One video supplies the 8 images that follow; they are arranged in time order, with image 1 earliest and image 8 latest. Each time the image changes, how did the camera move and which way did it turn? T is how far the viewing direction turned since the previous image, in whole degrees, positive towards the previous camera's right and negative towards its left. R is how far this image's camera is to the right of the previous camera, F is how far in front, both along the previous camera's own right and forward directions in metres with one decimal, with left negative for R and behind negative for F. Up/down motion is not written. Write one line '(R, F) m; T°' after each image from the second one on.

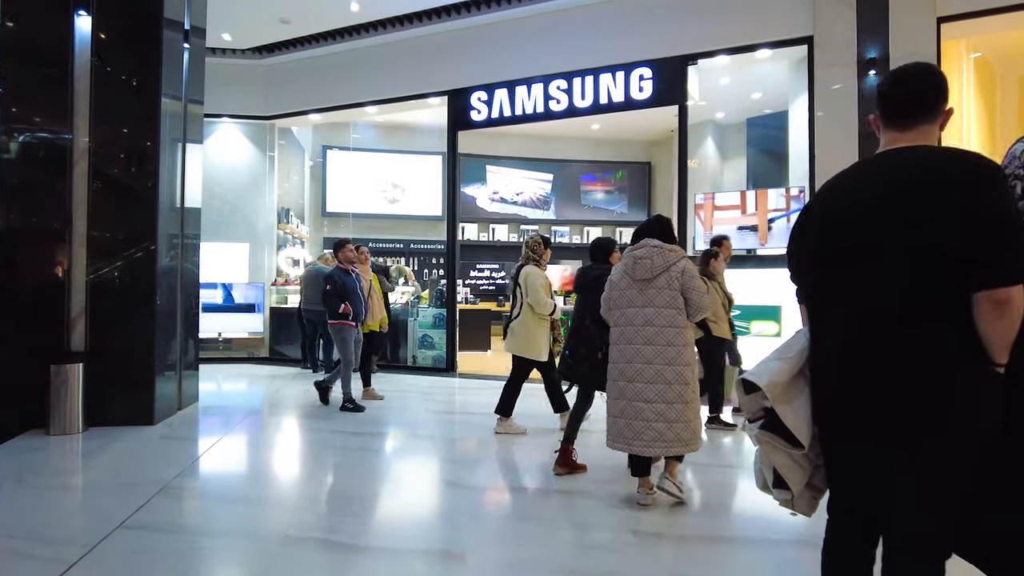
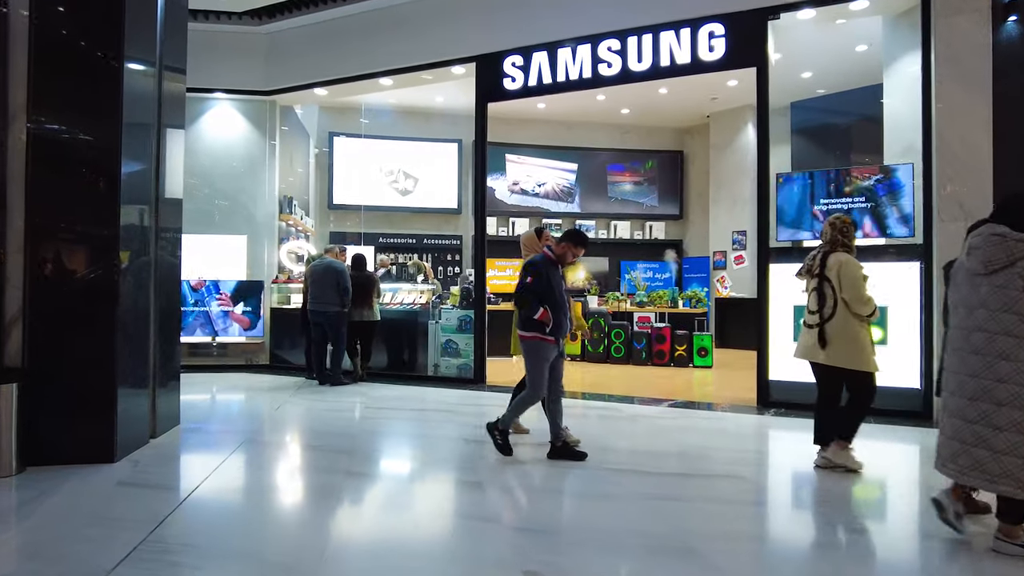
(-0.3, +1.0) m; 0°
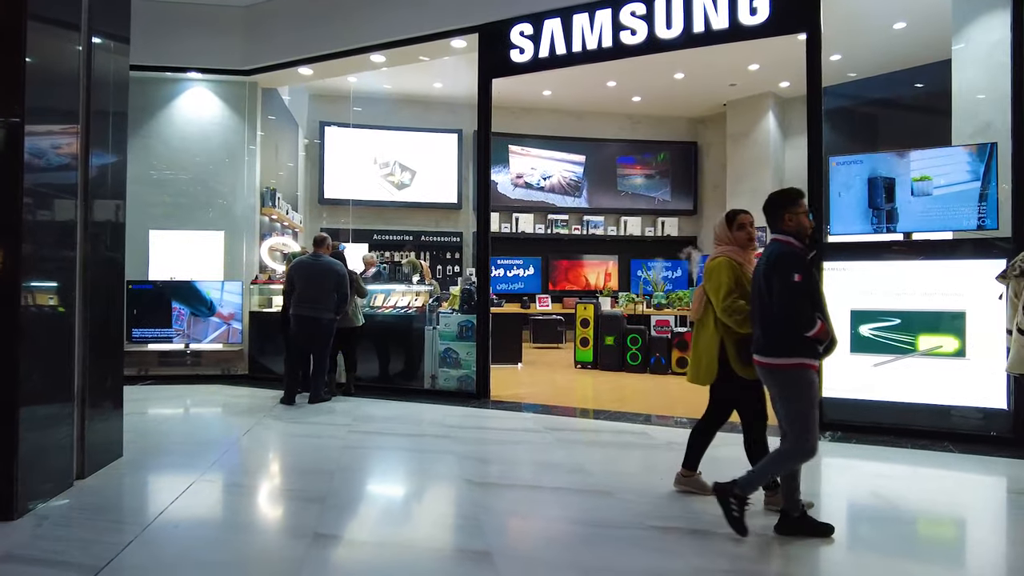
(-0.1, +0.7) m; 0°
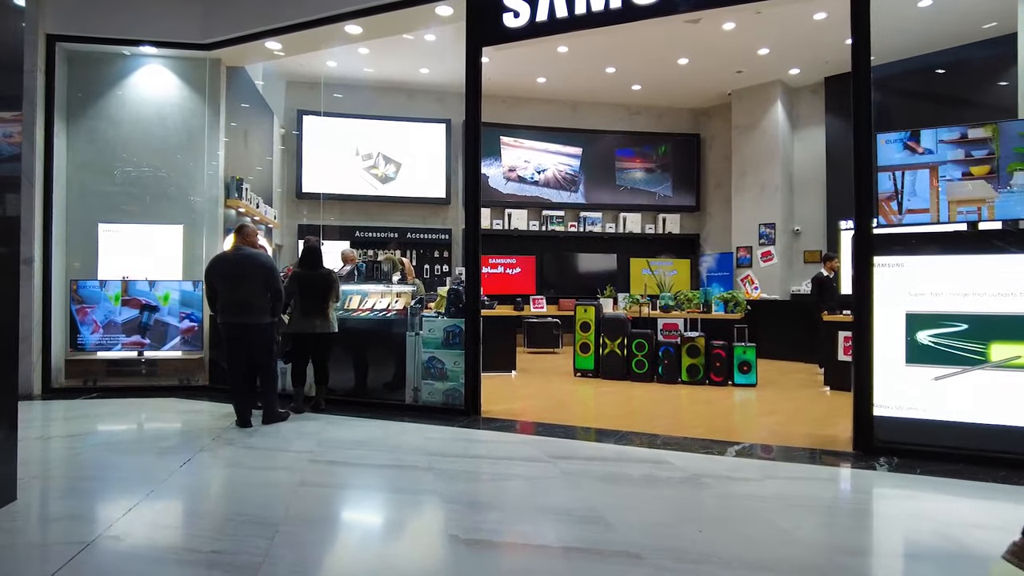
(0.0, +0.7) m; +1°
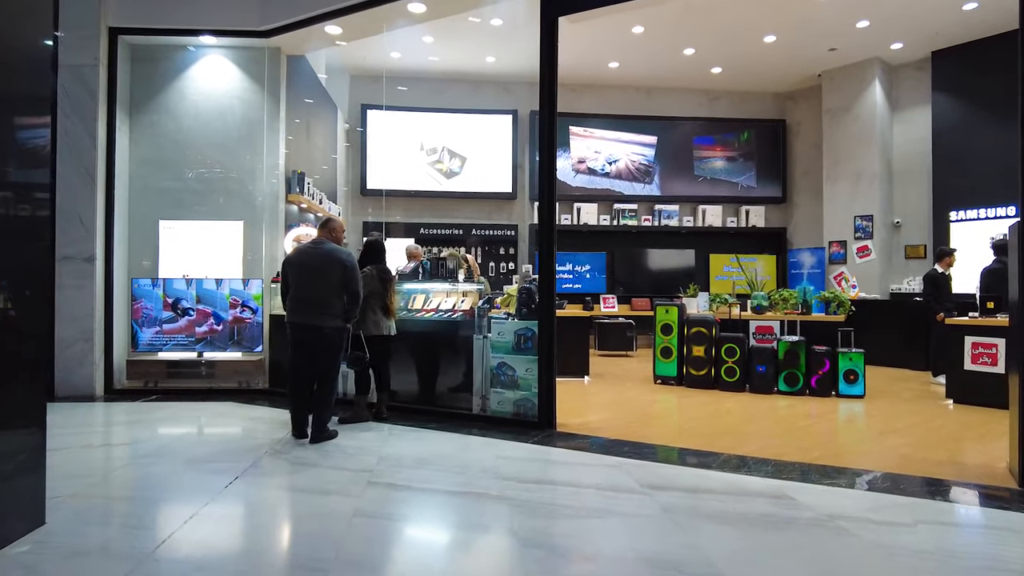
(-0.1, +0.5) m; -5°
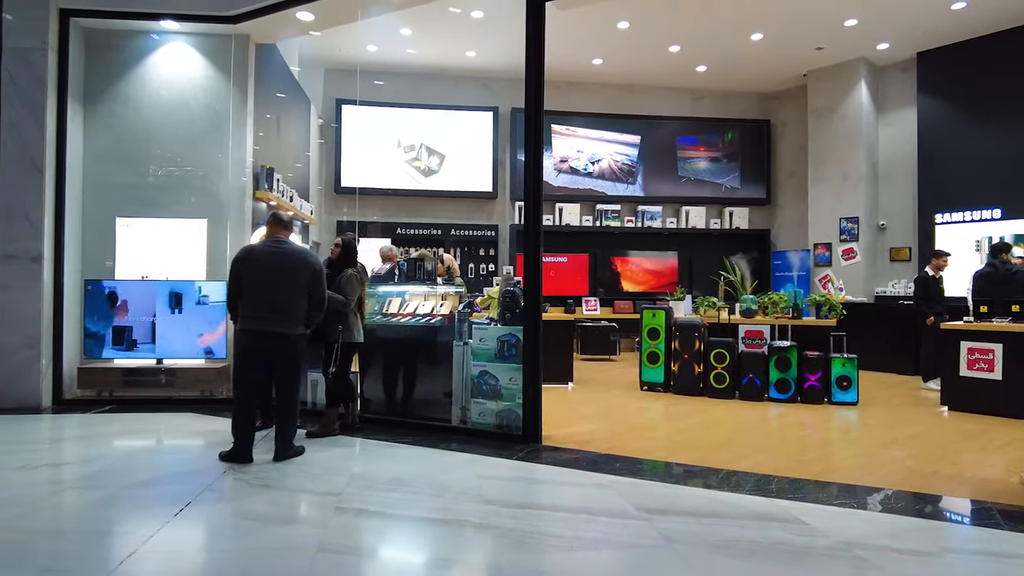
(0.0, +0.3) m; +2°
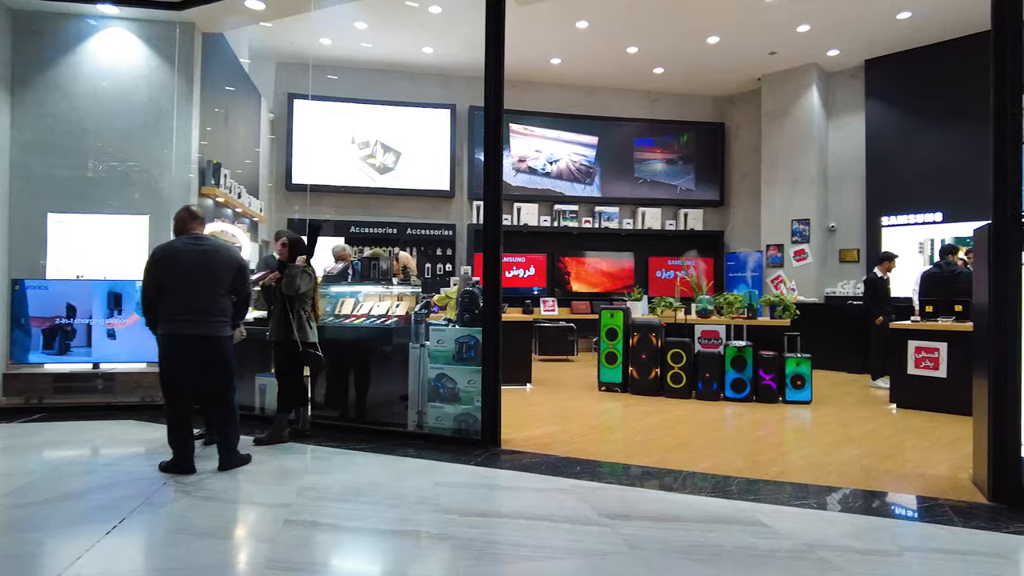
(0.0, +0.1) m; +4°
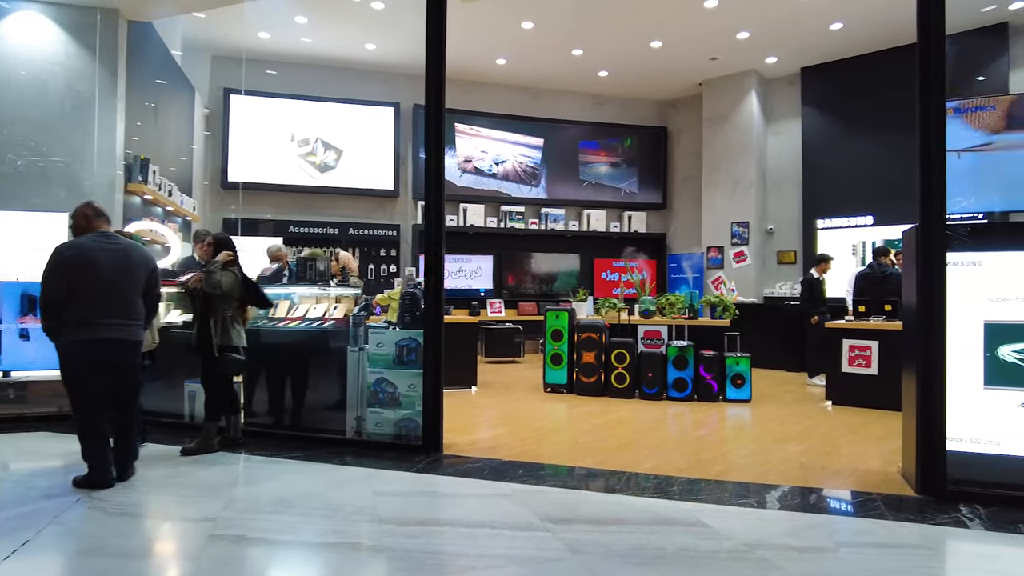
(0.0, +0.1) m; +5°
